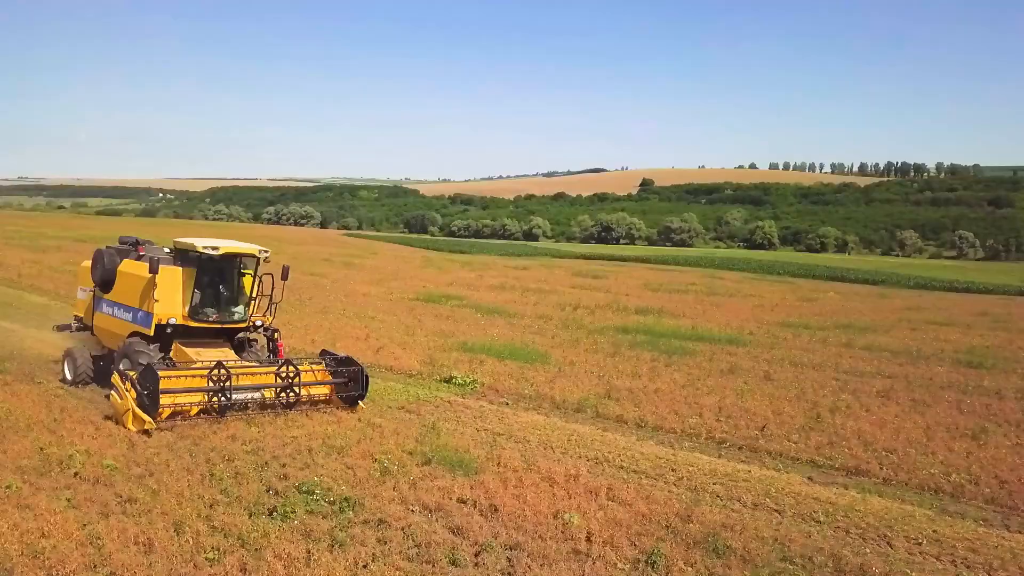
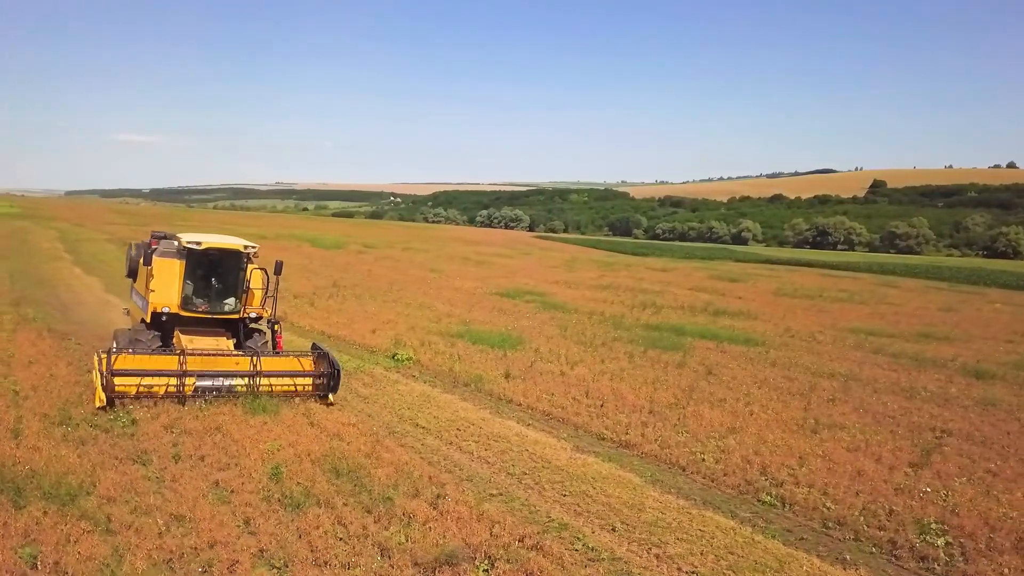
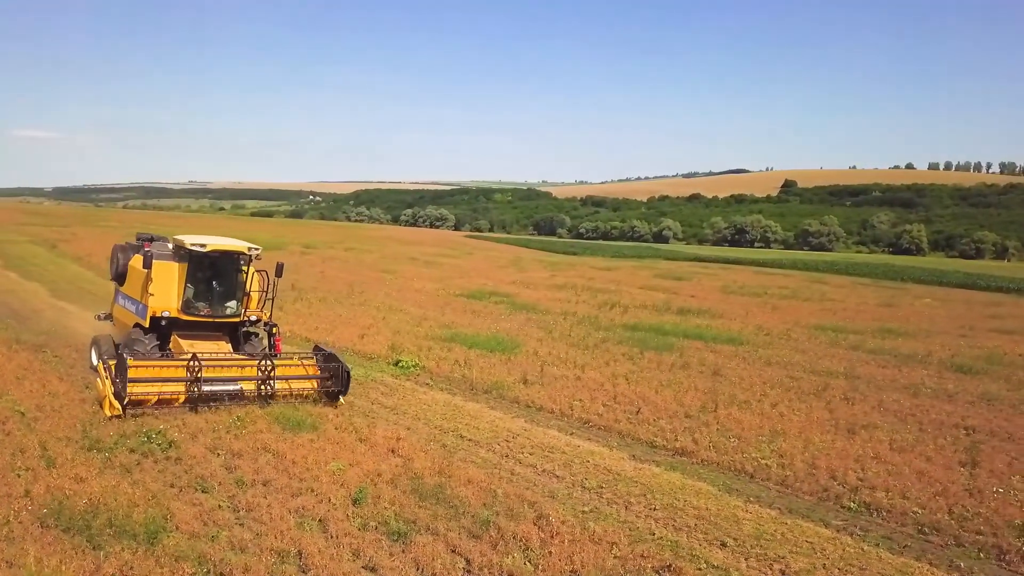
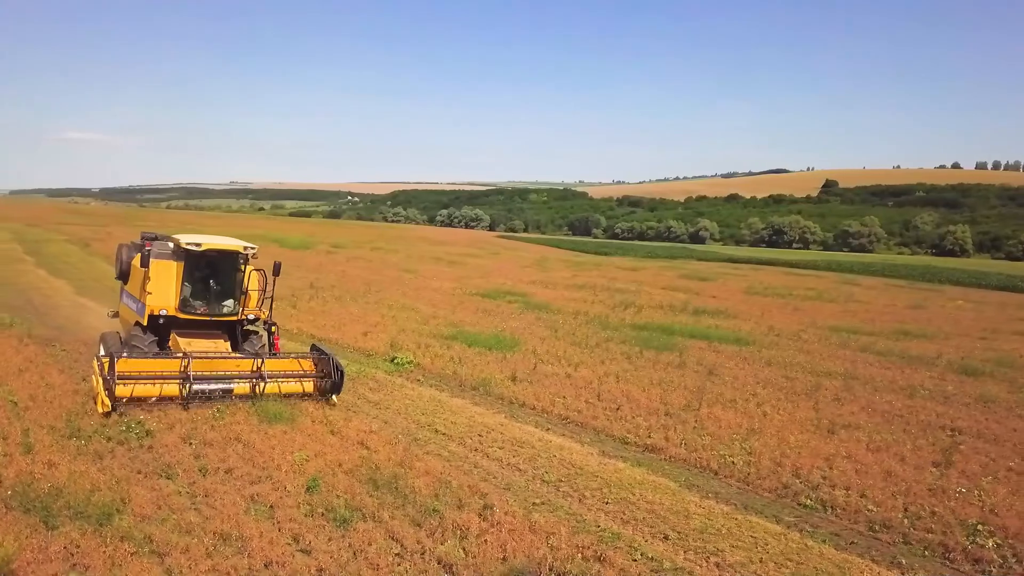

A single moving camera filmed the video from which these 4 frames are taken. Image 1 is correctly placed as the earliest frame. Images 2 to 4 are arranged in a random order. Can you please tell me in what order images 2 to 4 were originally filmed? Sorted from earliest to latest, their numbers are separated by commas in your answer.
3, 4, 2
